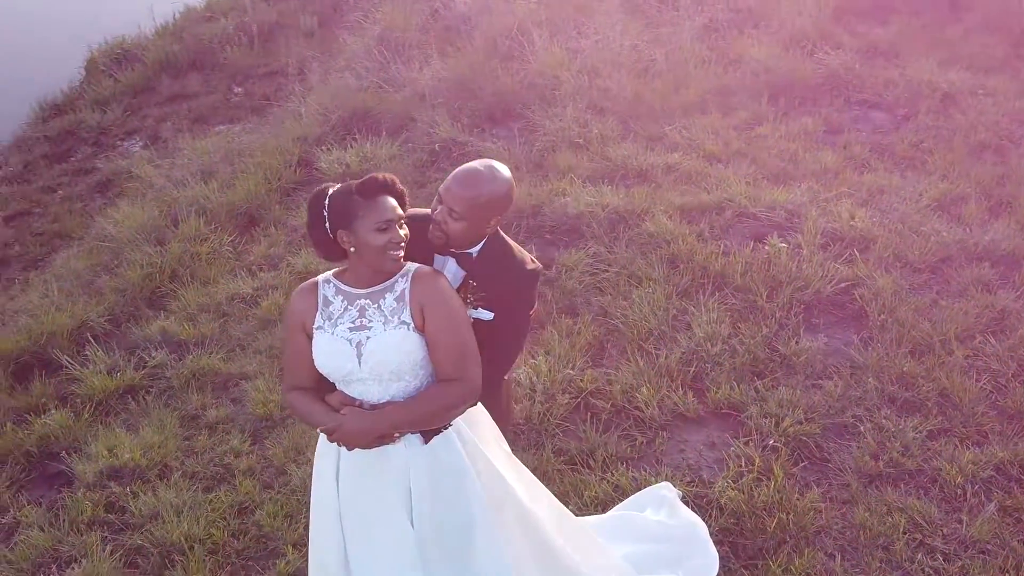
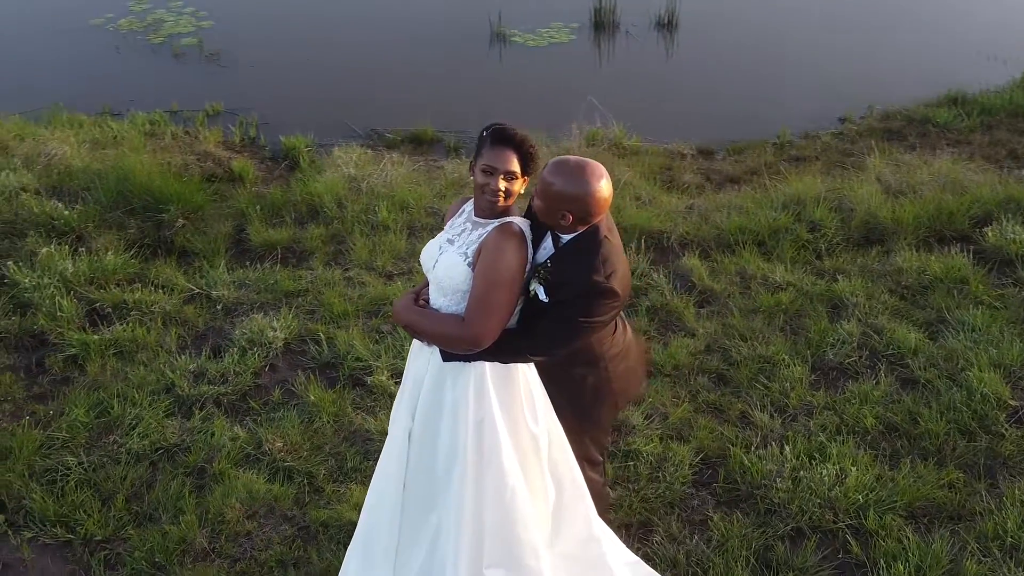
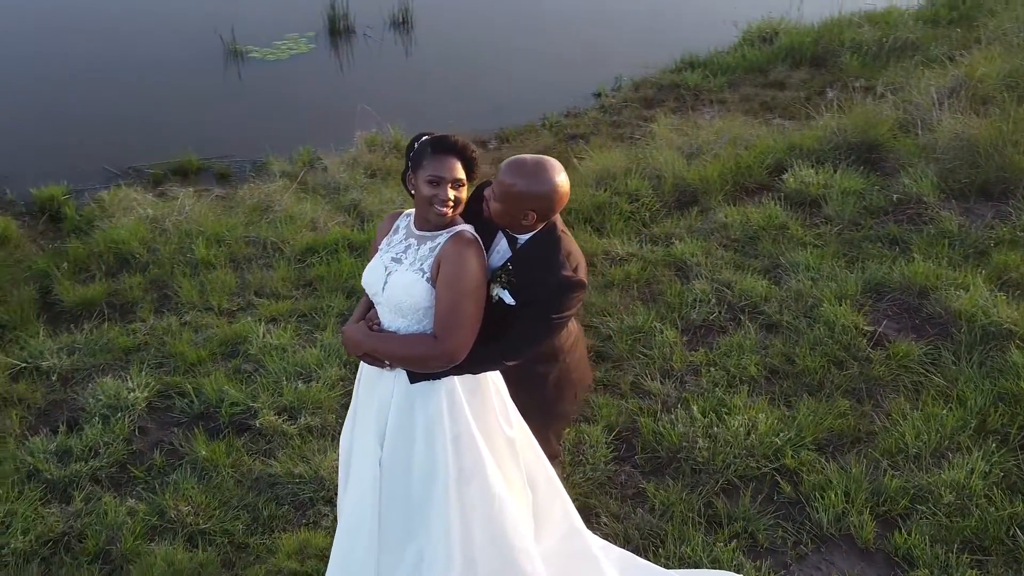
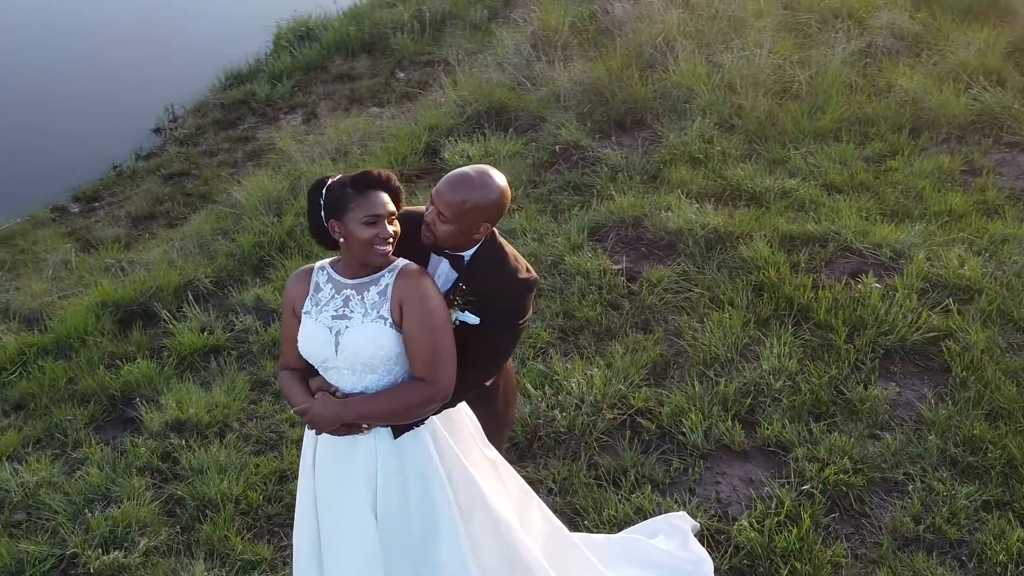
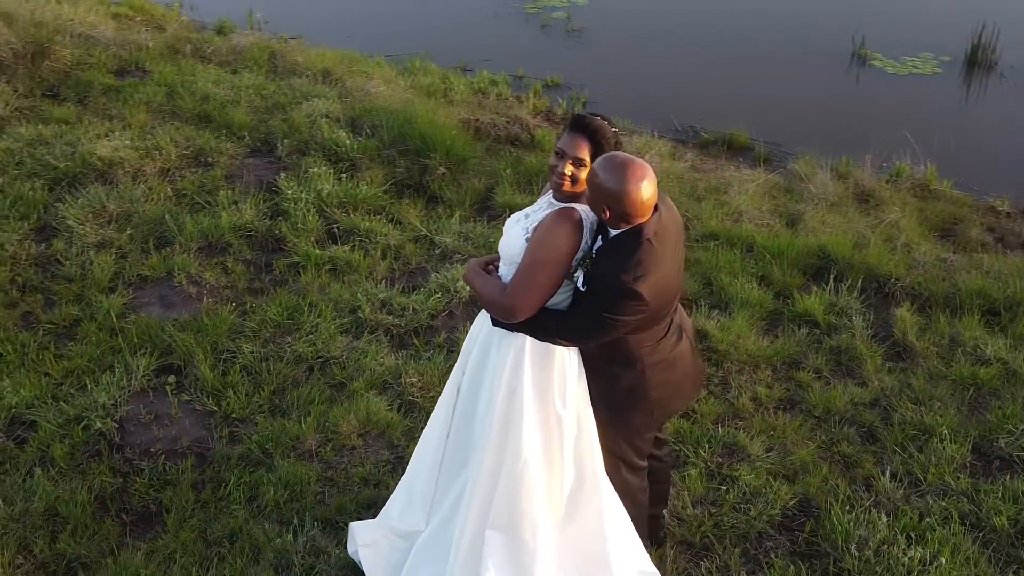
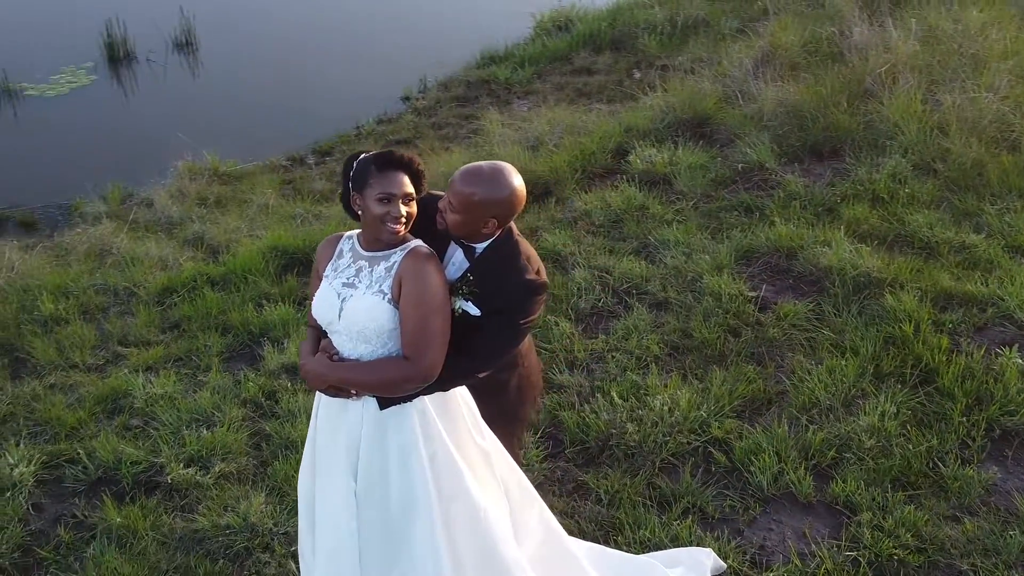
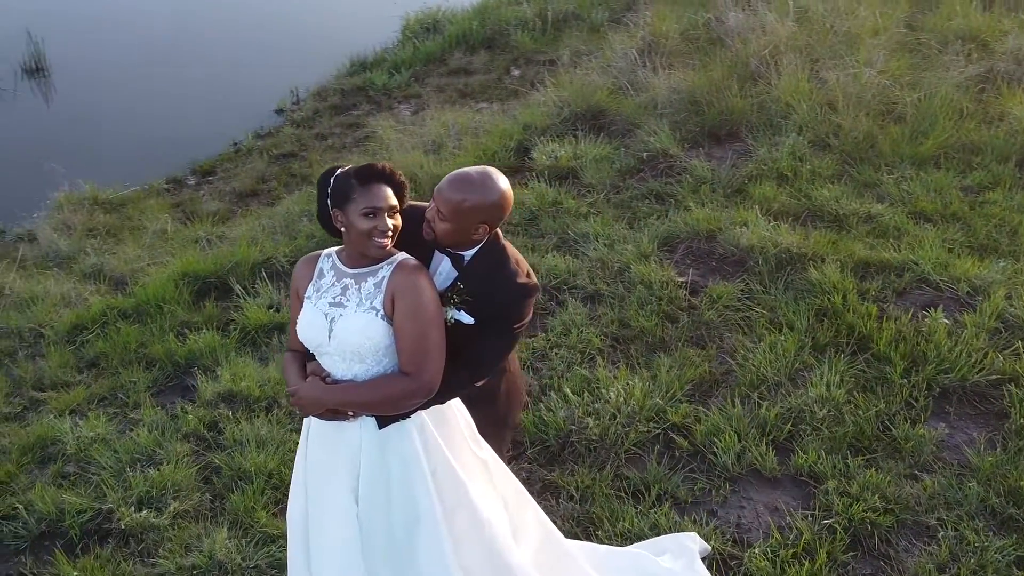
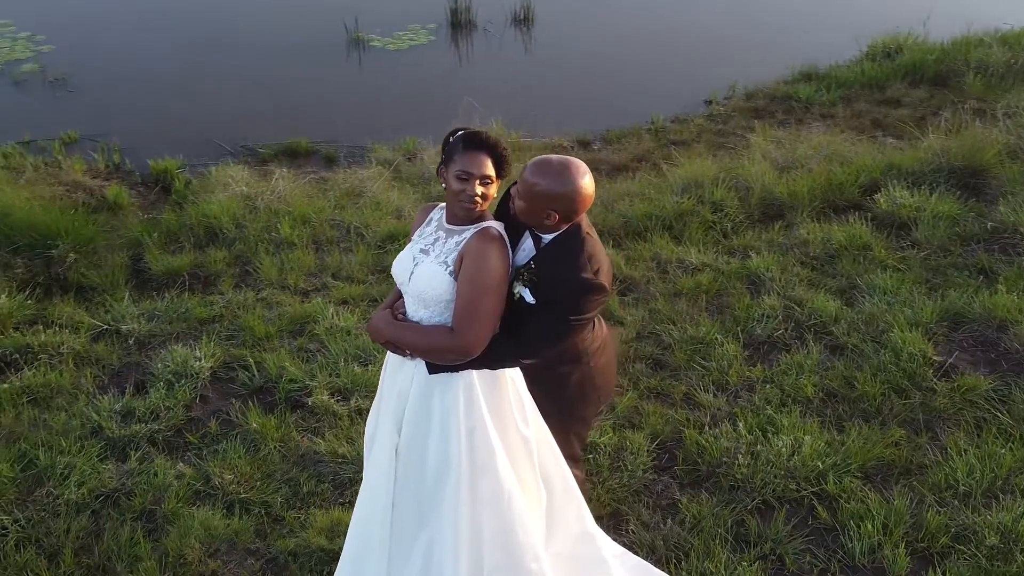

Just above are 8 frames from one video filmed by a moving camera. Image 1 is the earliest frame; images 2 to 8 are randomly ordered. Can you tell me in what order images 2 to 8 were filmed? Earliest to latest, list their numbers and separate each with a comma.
4, 7, 6, 3, 8, 2, 5
